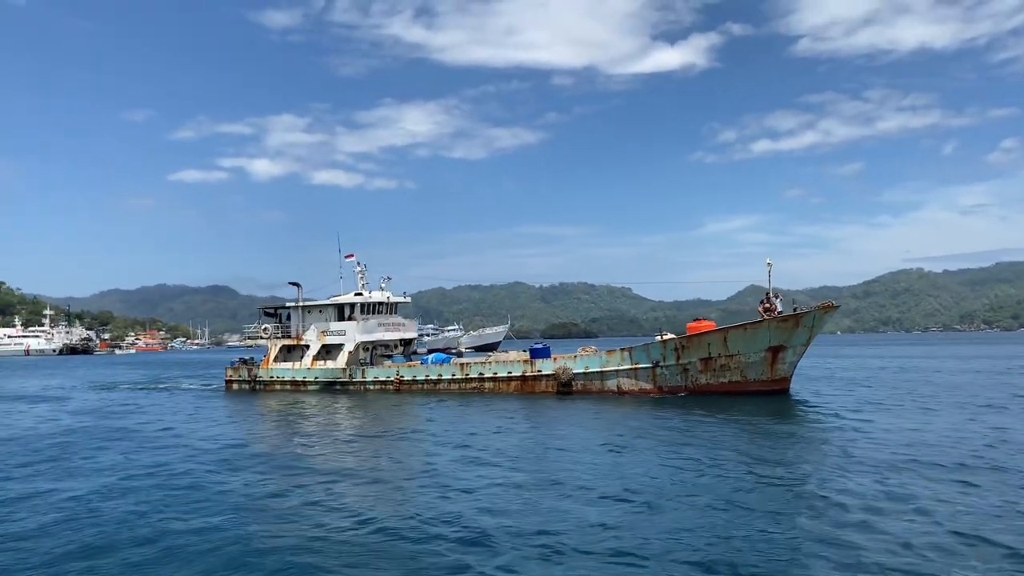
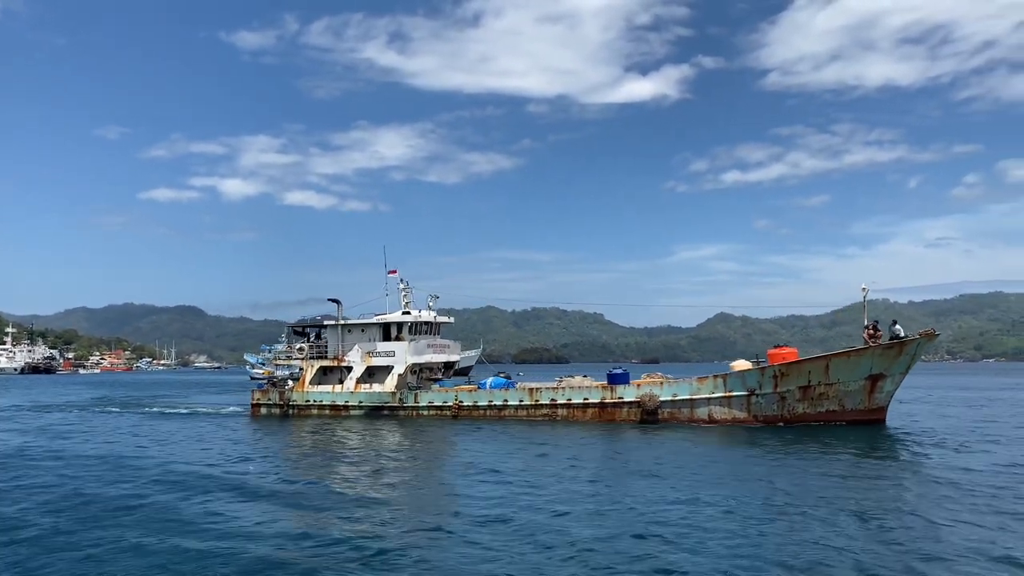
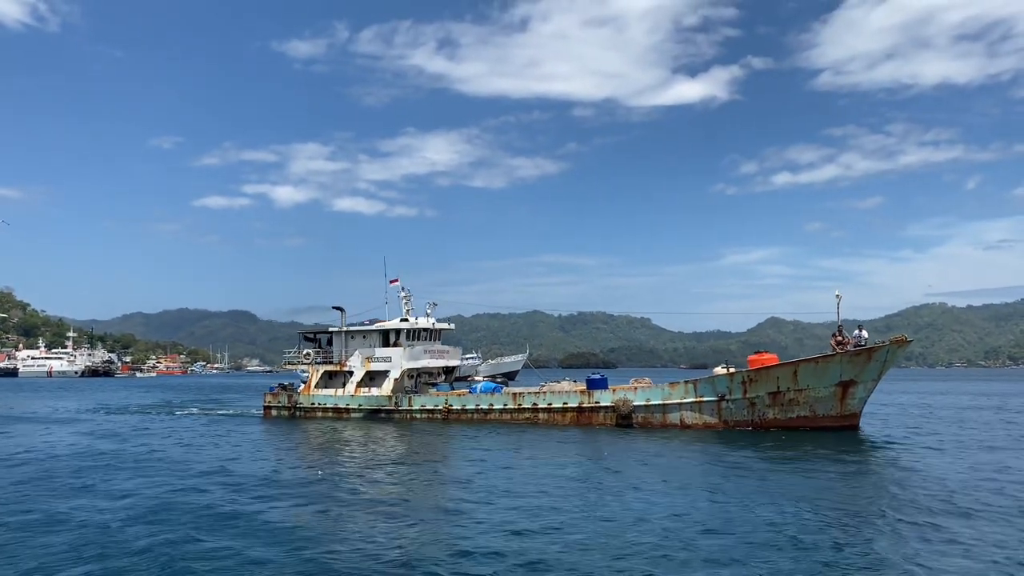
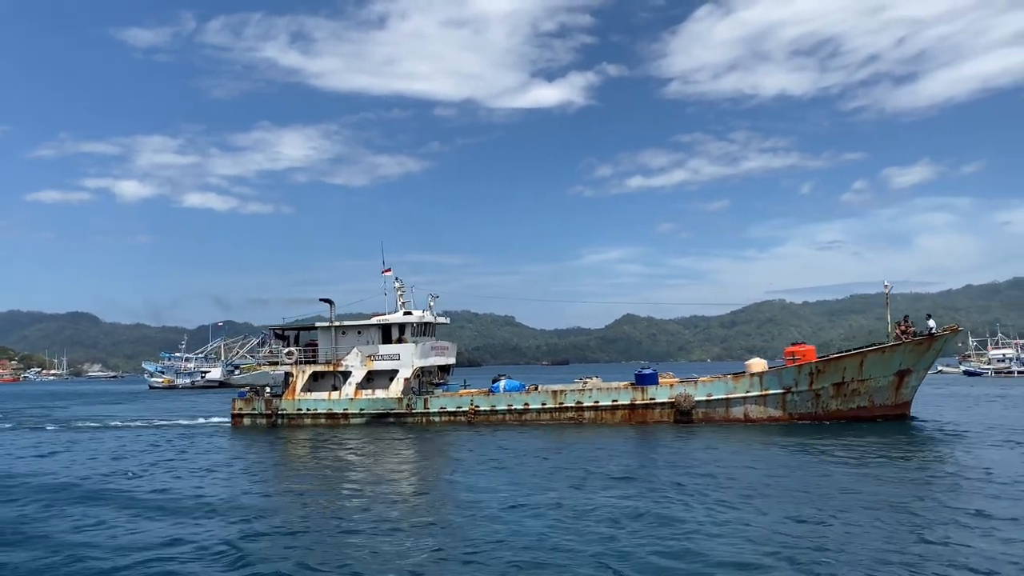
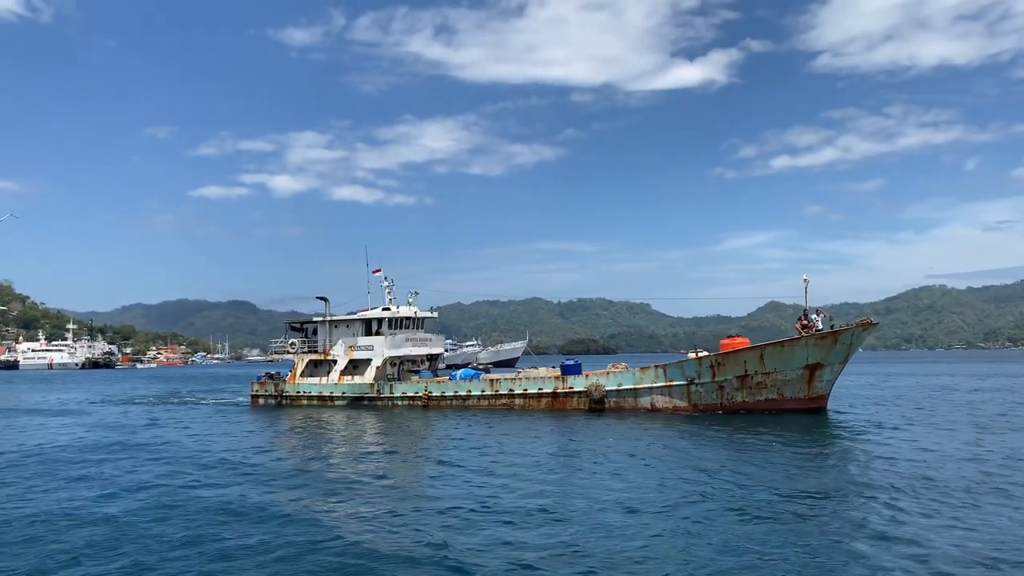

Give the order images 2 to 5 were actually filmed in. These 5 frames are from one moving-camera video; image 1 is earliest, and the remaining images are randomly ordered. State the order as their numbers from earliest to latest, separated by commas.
5, 3, 2, 4
